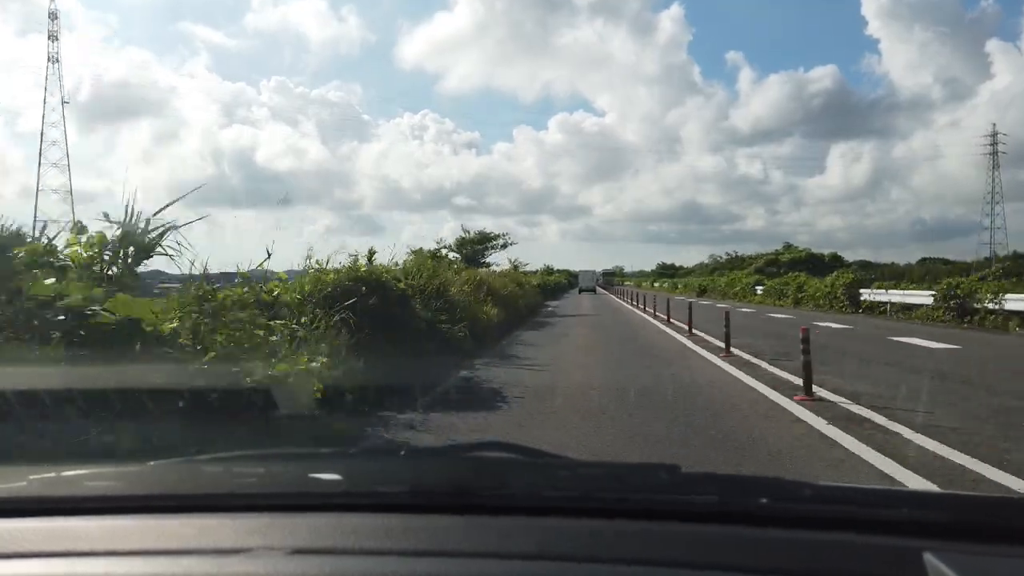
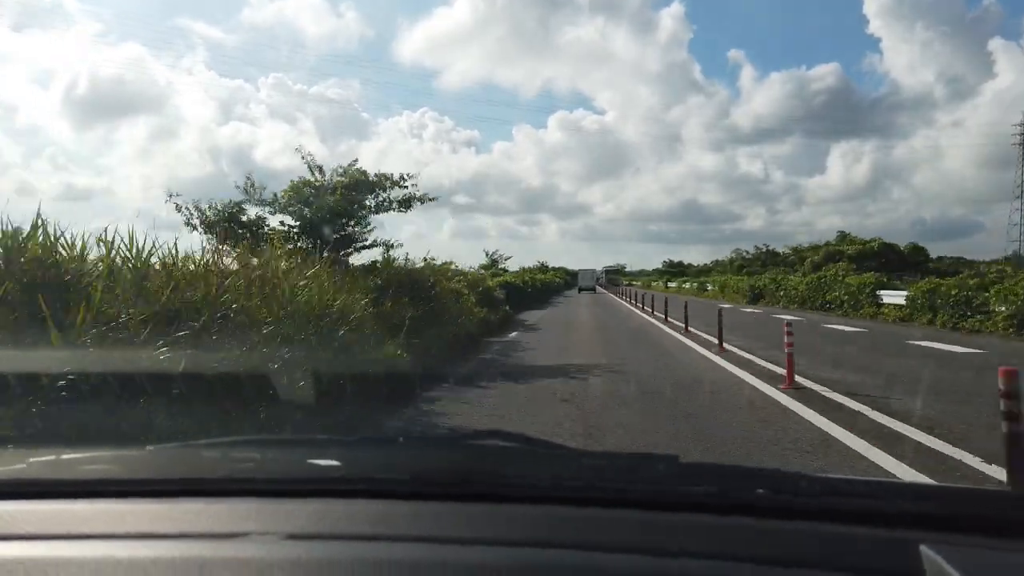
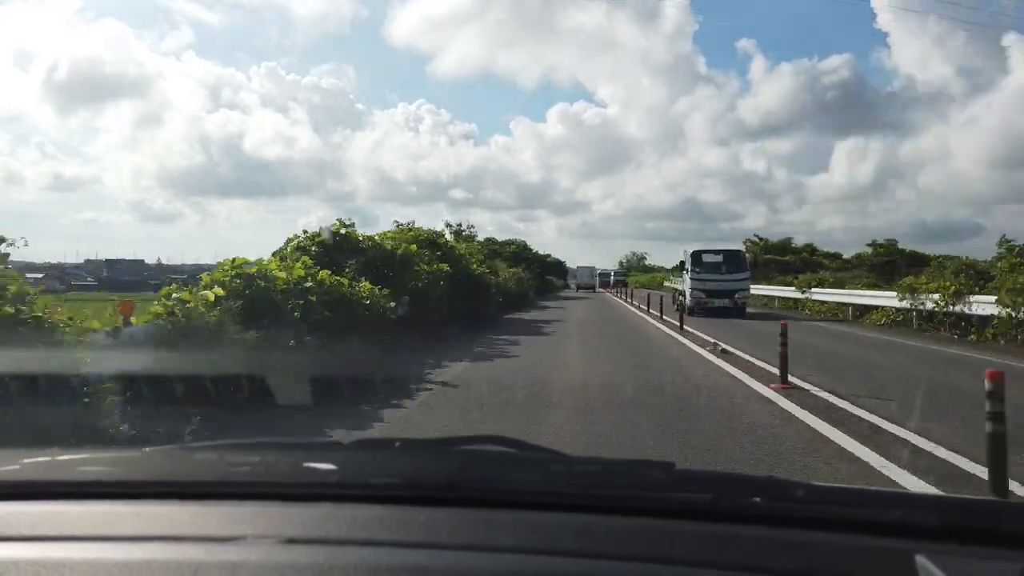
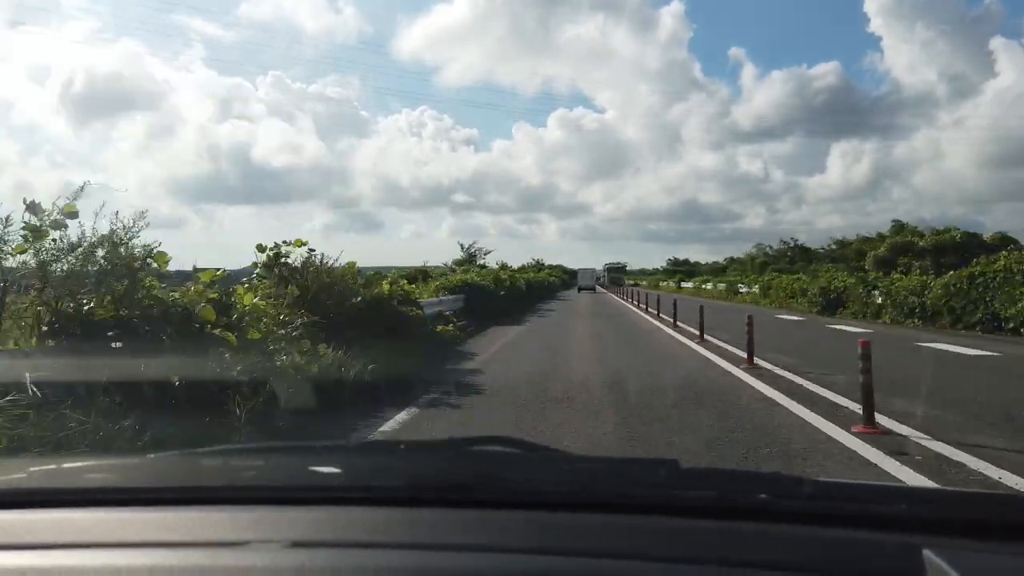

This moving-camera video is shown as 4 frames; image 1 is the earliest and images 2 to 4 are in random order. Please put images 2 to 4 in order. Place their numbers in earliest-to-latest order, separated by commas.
2, 4, 3
